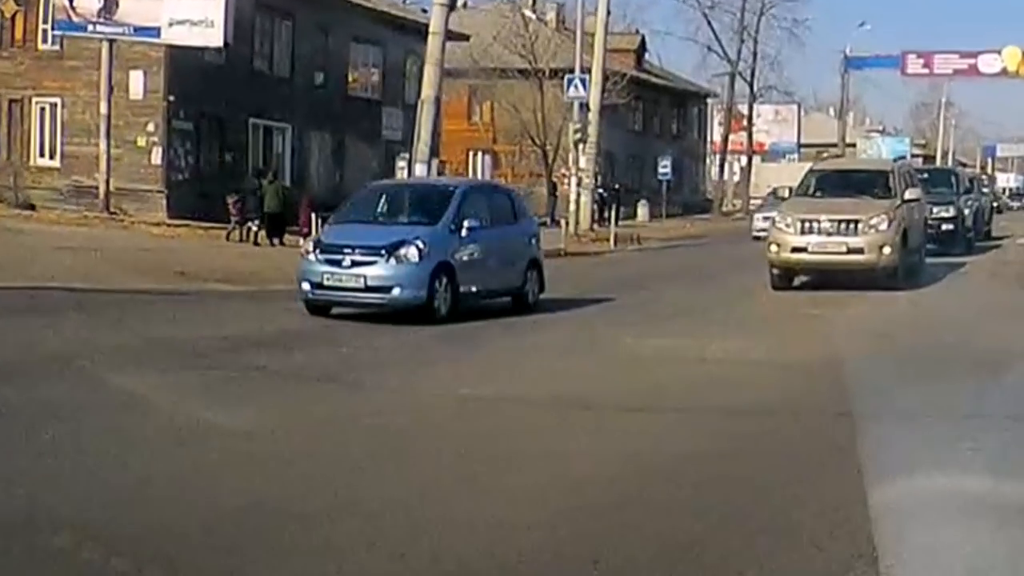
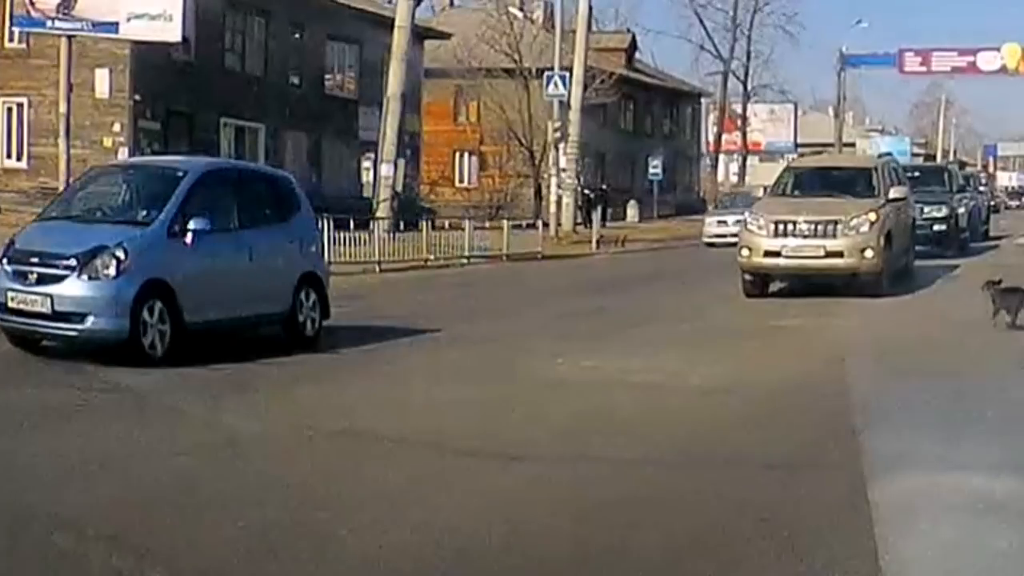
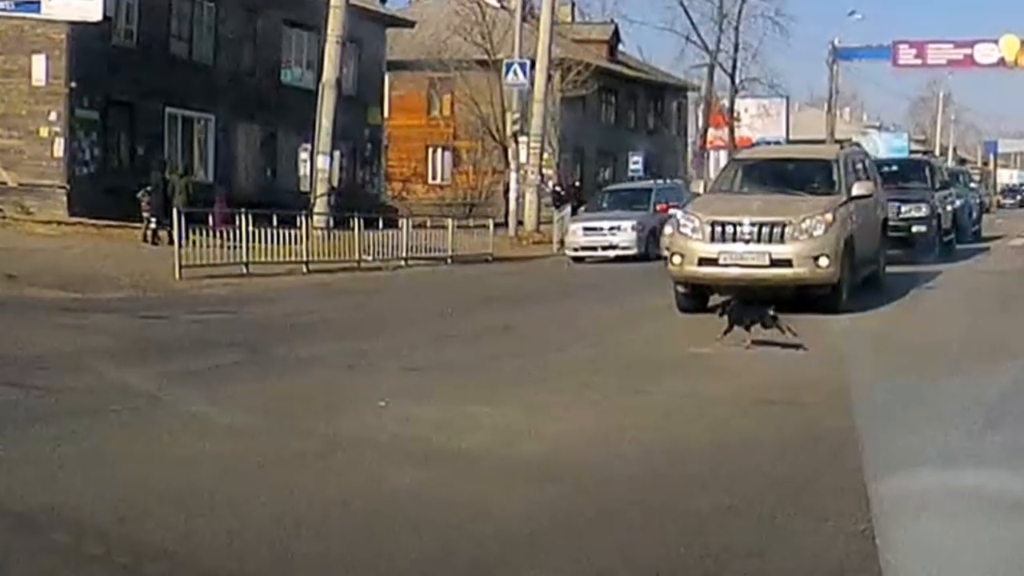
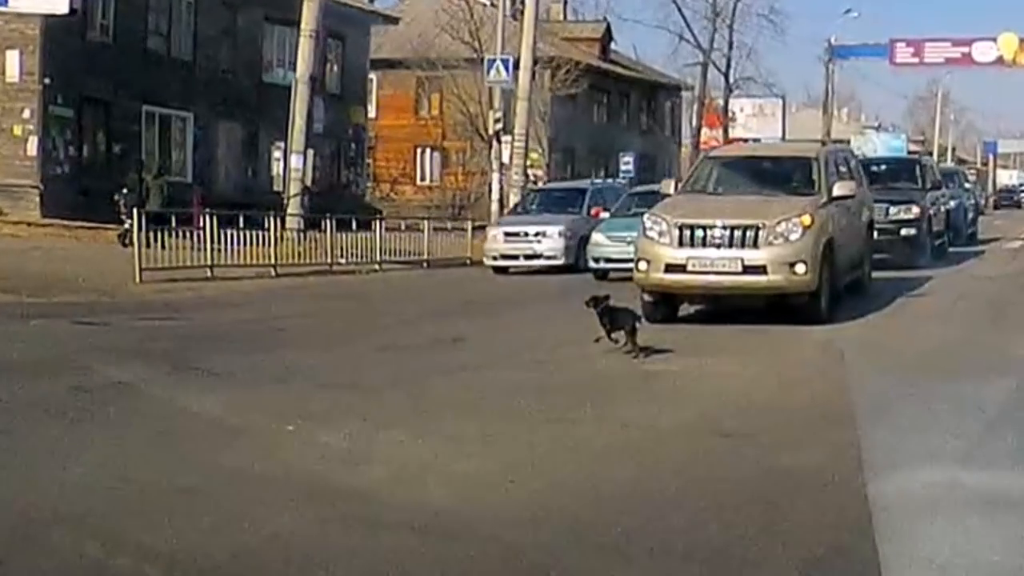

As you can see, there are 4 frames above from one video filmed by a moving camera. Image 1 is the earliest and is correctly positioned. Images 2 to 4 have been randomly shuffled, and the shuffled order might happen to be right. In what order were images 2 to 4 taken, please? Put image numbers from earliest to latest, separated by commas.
2, 3, 4
